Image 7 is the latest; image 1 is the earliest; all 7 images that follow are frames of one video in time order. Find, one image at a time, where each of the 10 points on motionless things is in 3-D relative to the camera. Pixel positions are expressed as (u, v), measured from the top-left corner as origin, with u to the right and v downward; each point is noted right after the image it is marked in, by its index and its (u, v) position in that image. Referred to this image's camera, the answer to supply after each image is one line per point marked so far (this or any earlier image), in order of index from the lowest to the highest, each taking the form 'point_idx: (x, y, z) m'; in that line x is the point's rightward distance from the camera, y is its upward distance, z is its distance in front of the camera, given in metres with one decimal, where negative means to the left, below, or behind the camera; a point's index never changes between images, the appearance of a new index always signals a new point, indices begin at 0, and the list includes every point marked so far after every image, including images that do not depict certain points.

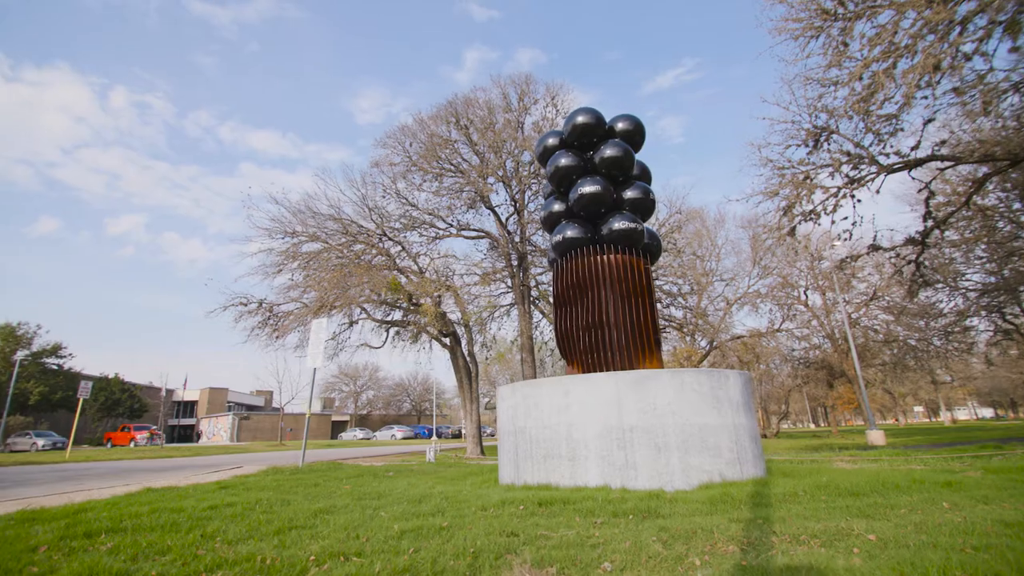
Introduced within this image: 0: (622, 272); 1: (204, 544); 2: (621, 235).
0: (+2.0, +0.3, +9.2) m
1: (-2.7, -2.2, +4.3) m
2: (+2.1, +1.0, +9.2) m
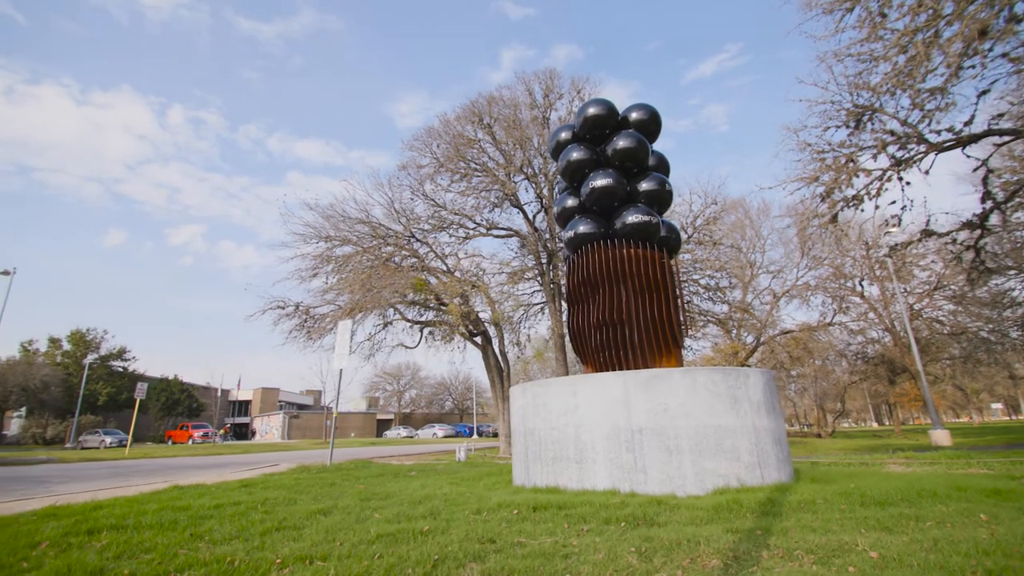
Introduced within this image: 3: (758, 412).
0: (+2.2, +0.4, +8.8) m
1: (-2.9, -2.3, +4.4) m
2: (+2.2, +1.1, +8.9) m
3: (+3.6, -1.8, +7.4) m
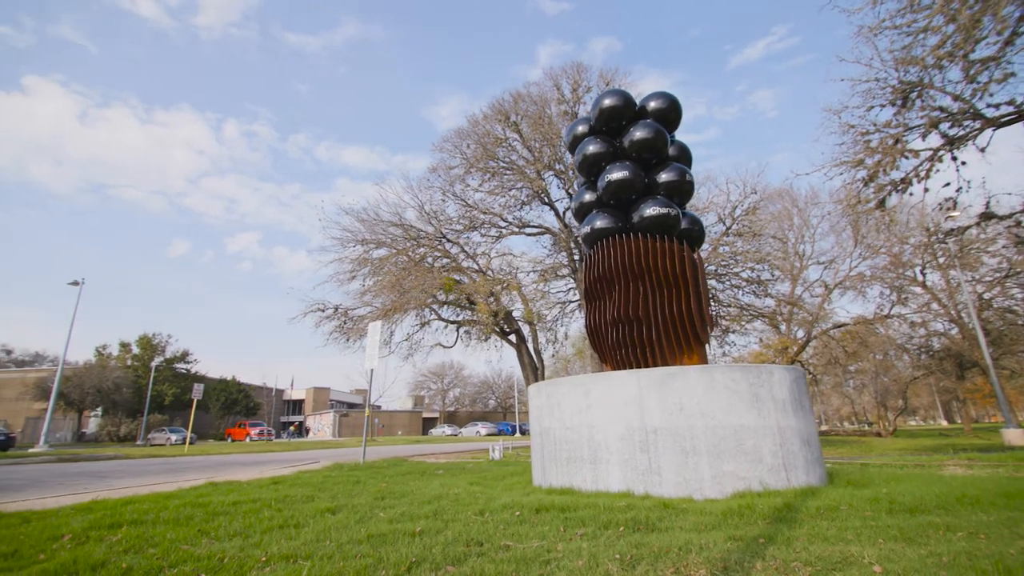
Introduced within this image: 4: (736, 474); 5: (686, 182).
0: (+2.4, +0.5, +8.6) m
1: (-2.9, -2.3, +4.6) m
2: (+2.4, +1.1, +8.6) m
3: (+3.8, -1.7, +7.0) m
4: (+2.9, -2.4, +6.5) m
5: (+3.2, +1.9, +9.2) m
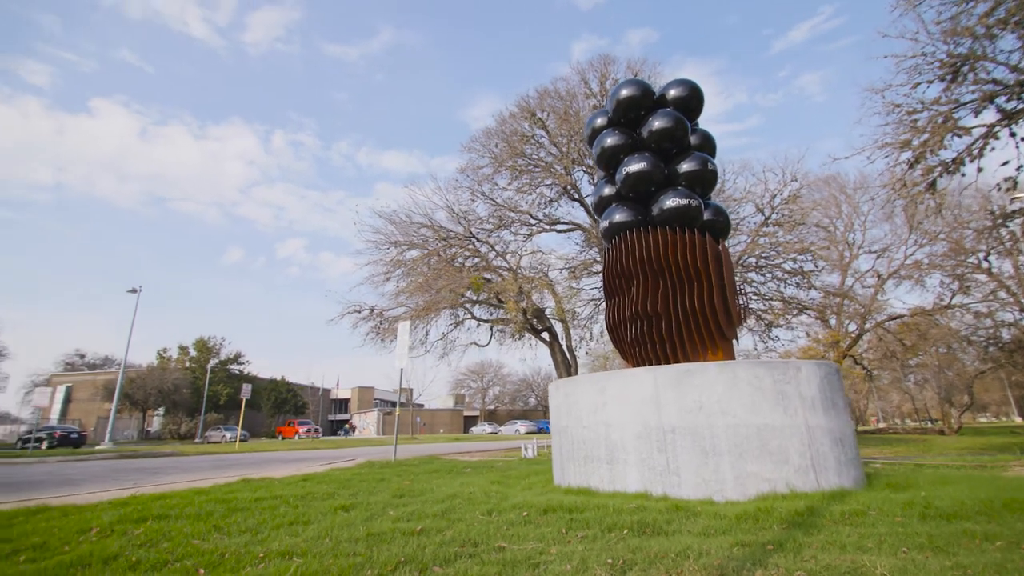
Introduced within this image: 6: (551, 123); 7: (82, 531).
0: (+2.7, +0.6, +8.3) m
1: (-2.9, -2.4, +4.8) m
2: (+2.7, +1.2, +8.3) m
3: (+3.9, -1.6, +6.6) m
4: (+3.1, -2.3, +6.2) m
5: (+3.5, +2.0, +8.8) m
6: (+1.5, +6.5, +19.9) m
7: (-4.2, -2.4, +4.9) m
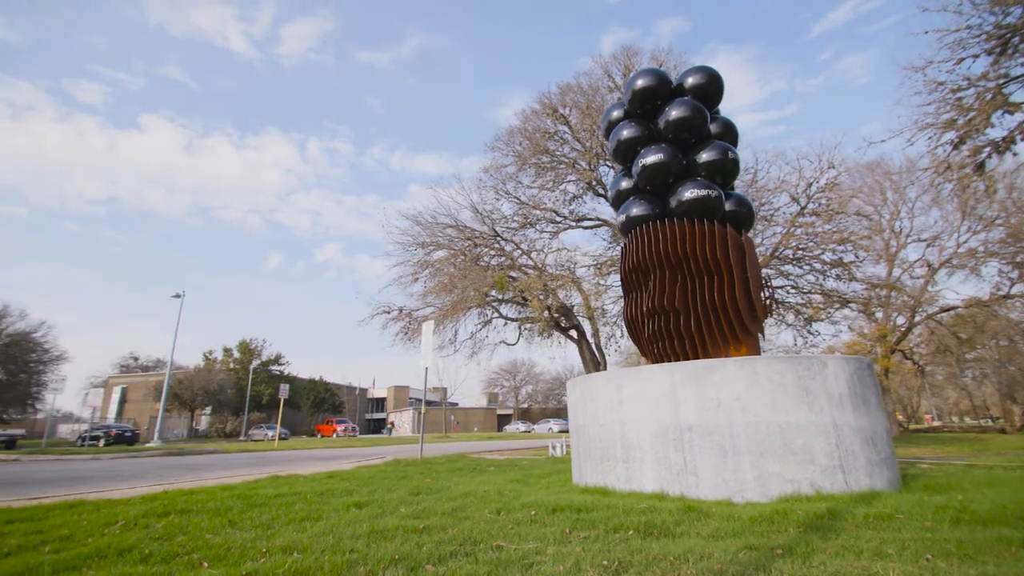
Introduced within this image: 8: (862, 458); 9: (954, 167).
0: (+2.9, +0.7, +8.0) m
1: (-2.9, -2.4, +4.9) m
2: (+2.9, +1.3, +8.0) m
3: (+4.1, -1.5, +6.3) m
4: (+3.2, -2.2, +6.0) m
5: (+3.7, +2.2, +8.5) m
6: (+2.4, +6.6, +19.6) m
7: (-4.2, -2.4, +5.2) m
8: (+4.3, -2.1, +6.1) m
9: (+10.8, +2.9, +12.3) m
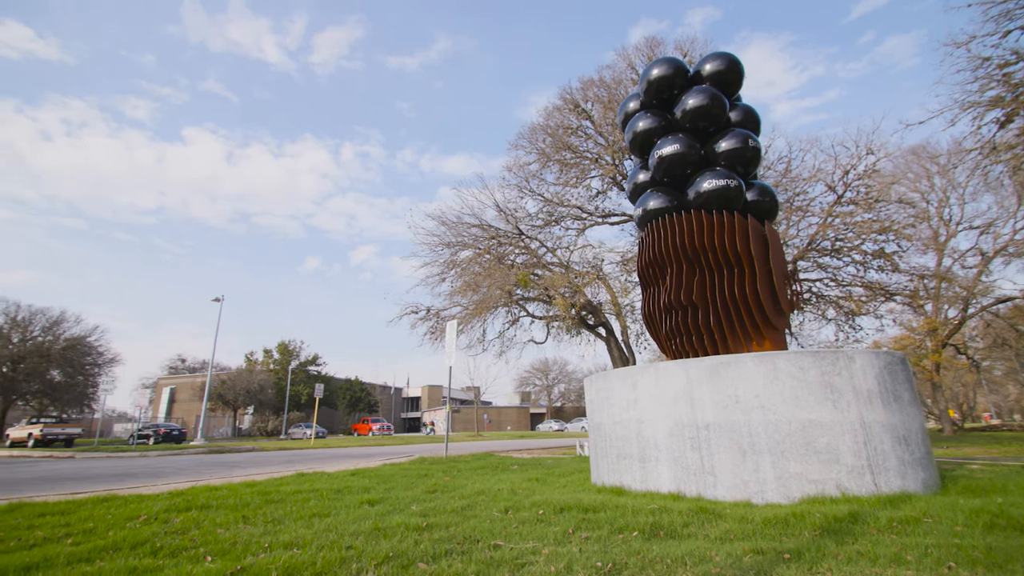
0: (+3.1, +0.8, +7.7) m
1: (-2.8, -2.4, +5.0) m
2: (+3.1, +1.4, +7.8) m
3: (+4.2, -1.4, +5.9) m
4: (+3.3, -2.1, +5.7) m
5: (+3.9, +2.3, +8.2) m
6: (+3.3, +6.7, +19.4) m
7: (-4.1, -2.5, +5.4) m
8: (+4.4, -2.0, +5.8) m
9: (+11.2, +3.2, +11.4) m
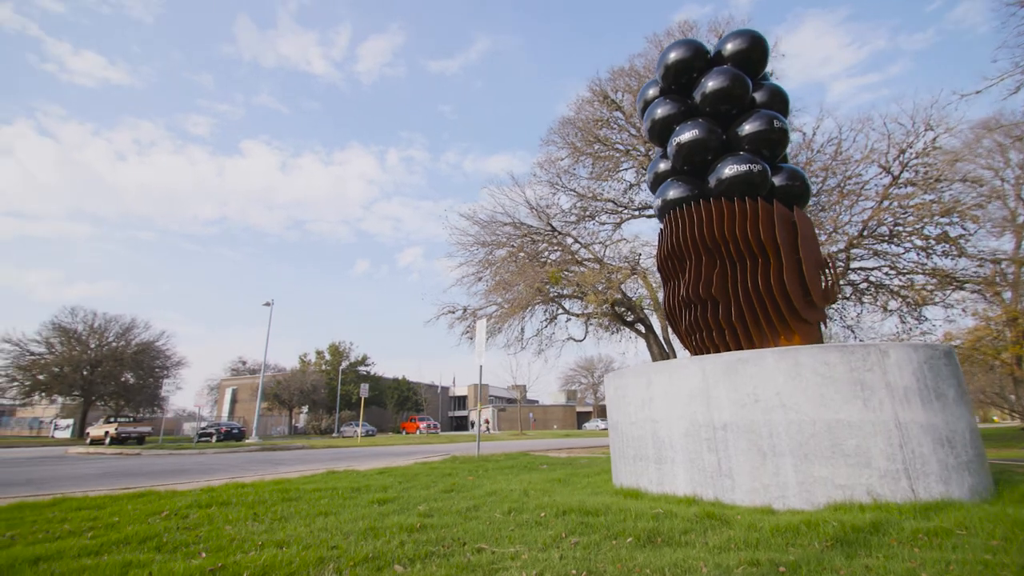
0: (+3.2, +0.9, +7.3) m
1: (-2.8, -2.4, +5.2) m
2: (+3.2, +1.5, +7.4) m
3: (+4.2, -1.2, +5.4) m
4: (+3.3, -2.0, +5.3) m
5: (+4.0, +2.4, +7.7) m
6: (+4.4, +6.9, +18.9) m
7: (-4.0, -2.5, +5.6) m
8: (+4.4, -1.8, +5.3) m
9: (+11.6, +3.5, +10.2) m
